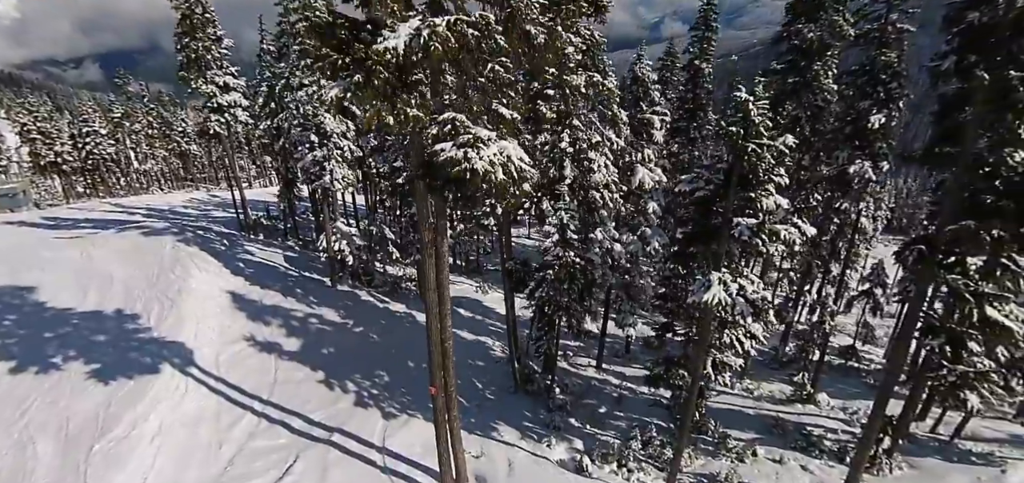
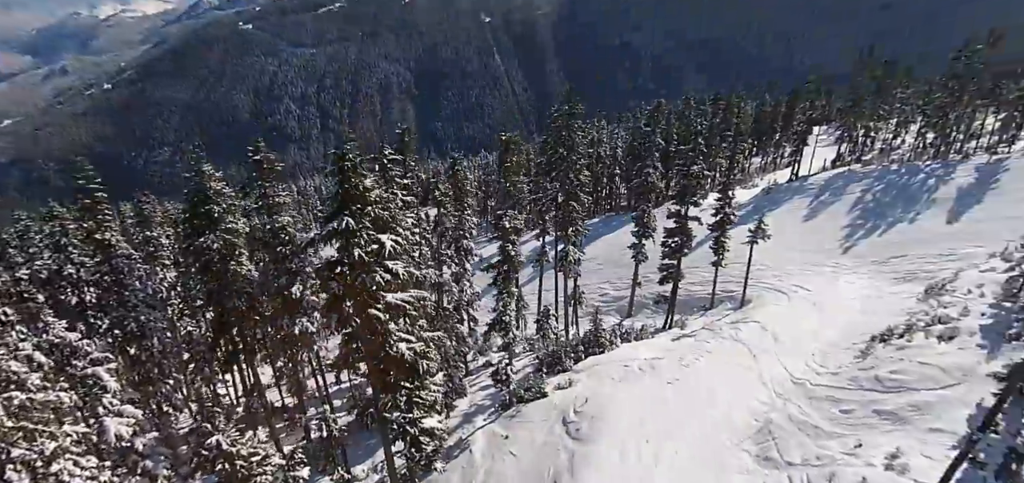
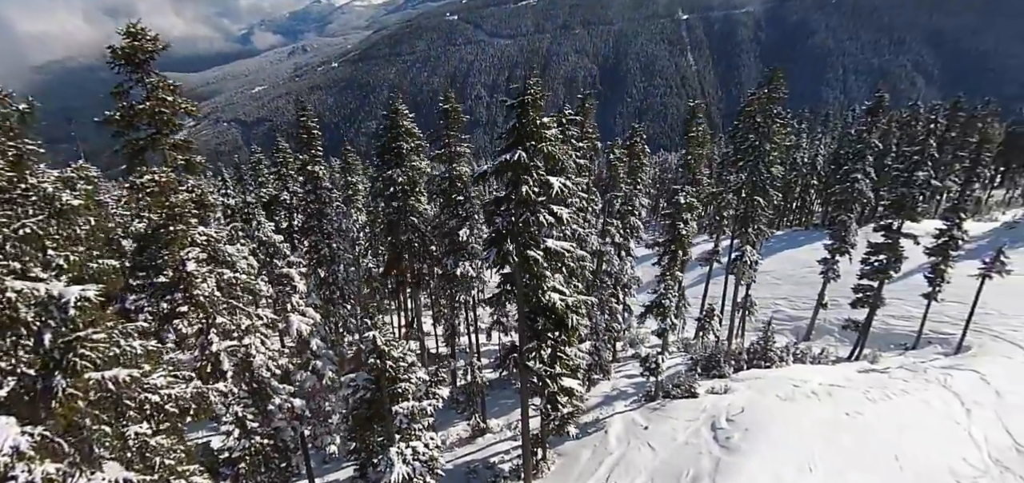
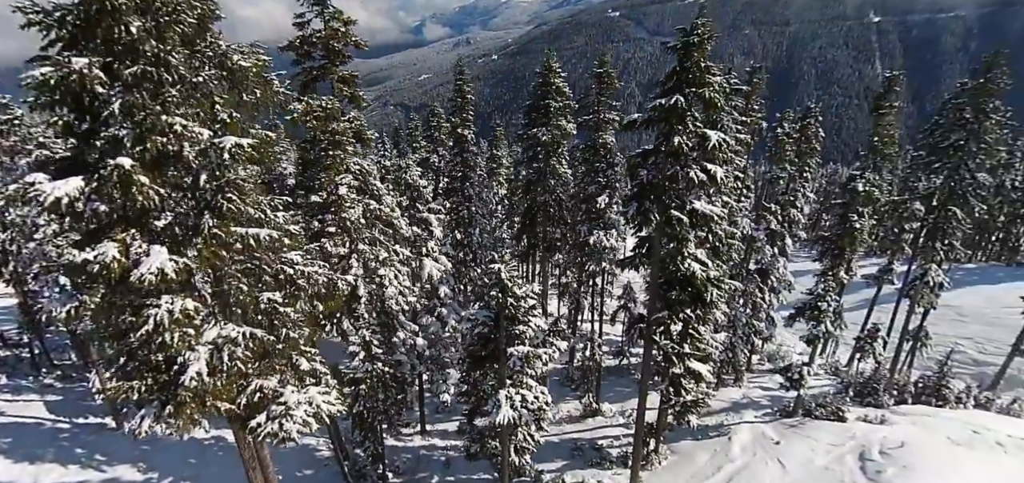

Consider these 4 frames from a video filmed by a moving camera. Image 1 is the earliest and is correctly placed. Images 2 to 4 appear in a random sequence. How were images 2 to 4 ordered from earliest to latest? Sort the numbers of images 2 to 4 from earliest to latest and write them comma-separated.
4, 3, 2
